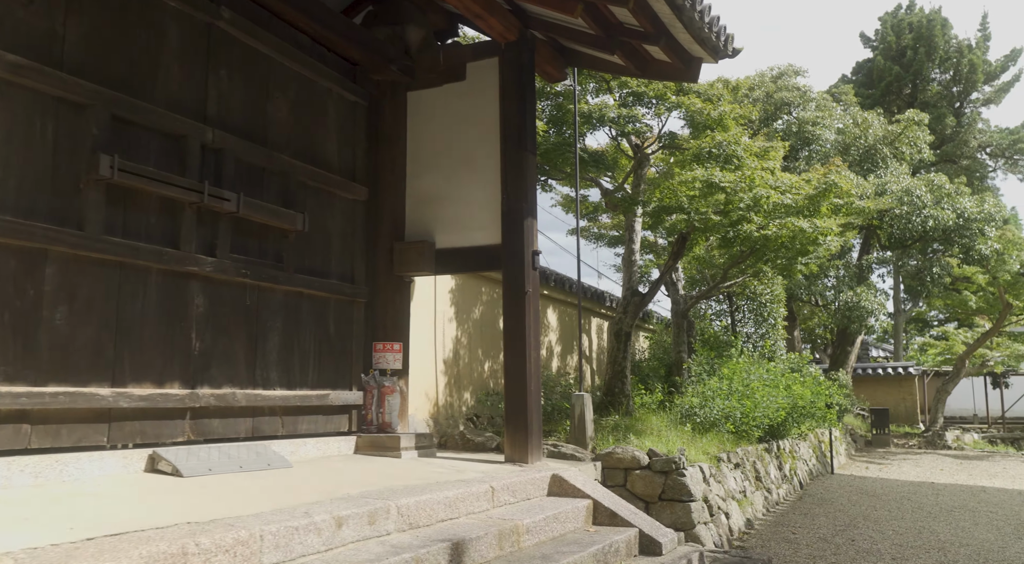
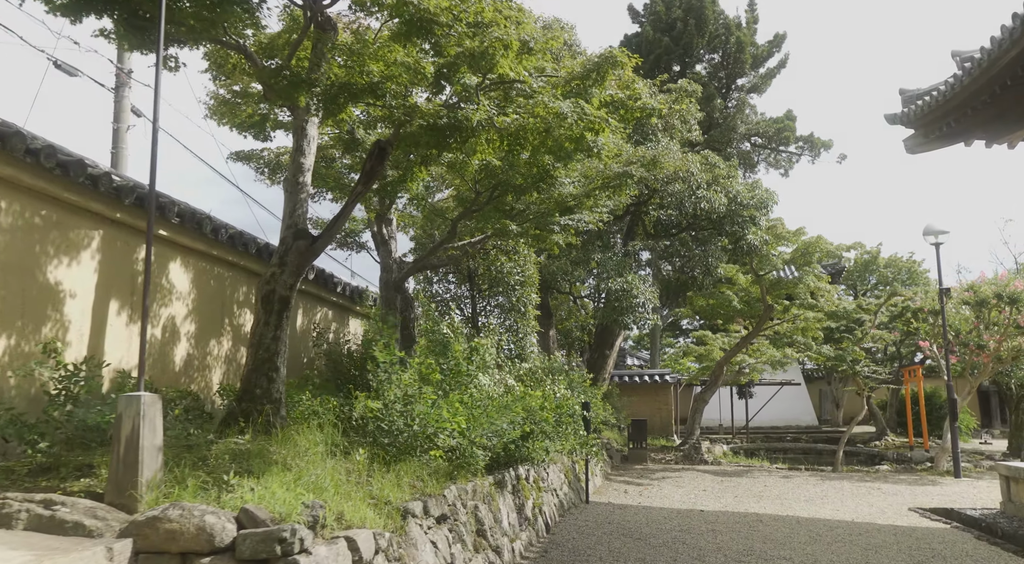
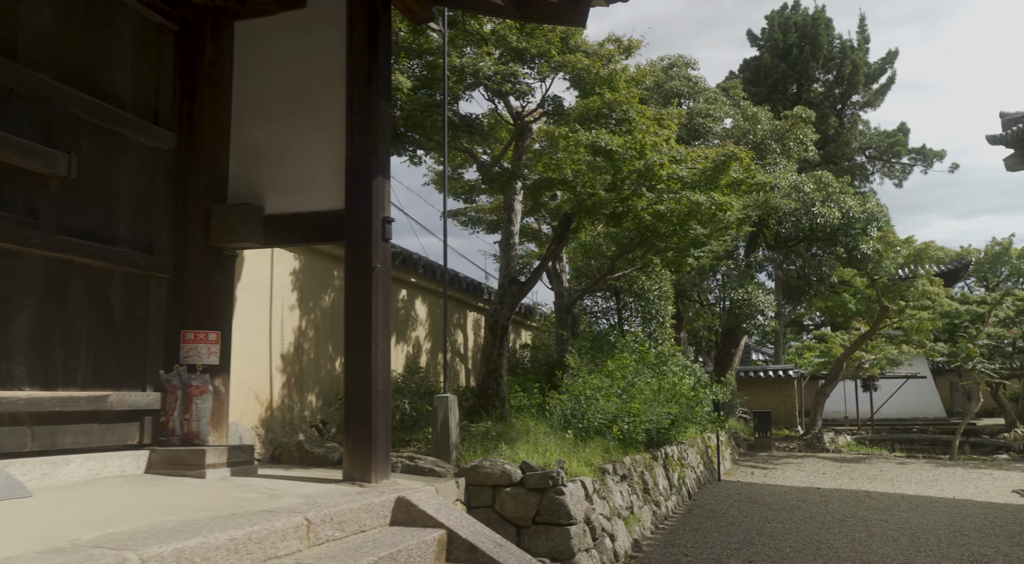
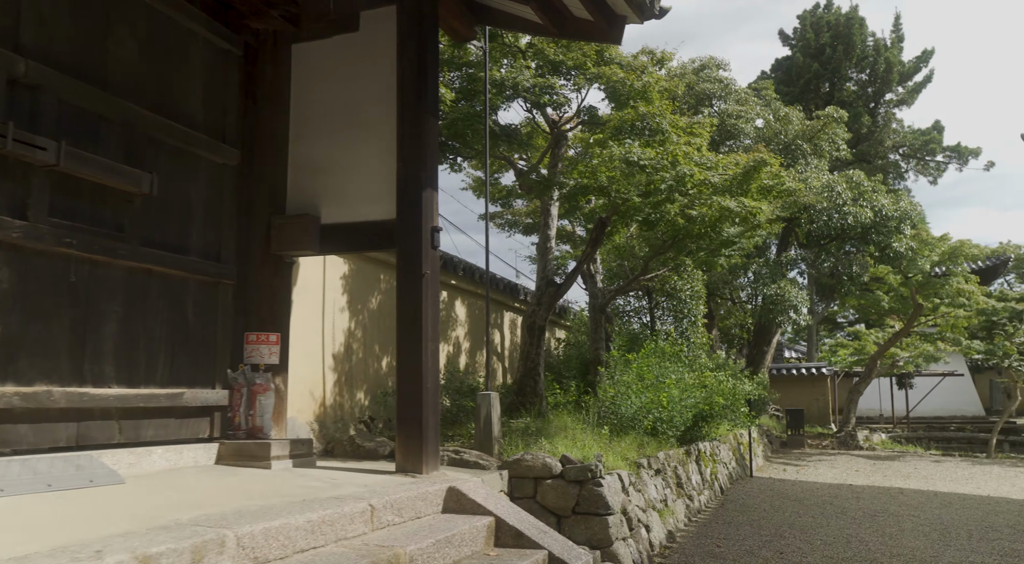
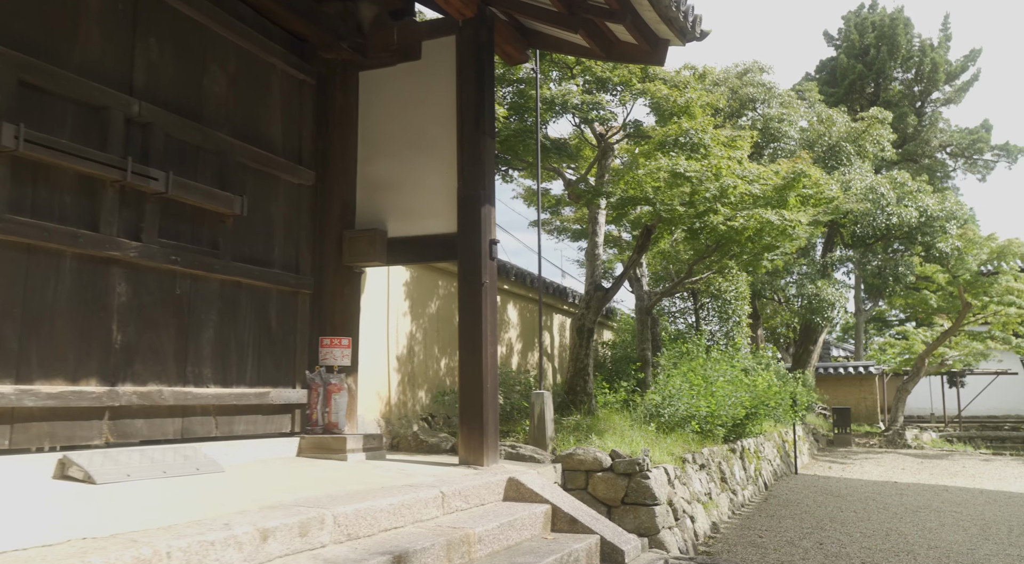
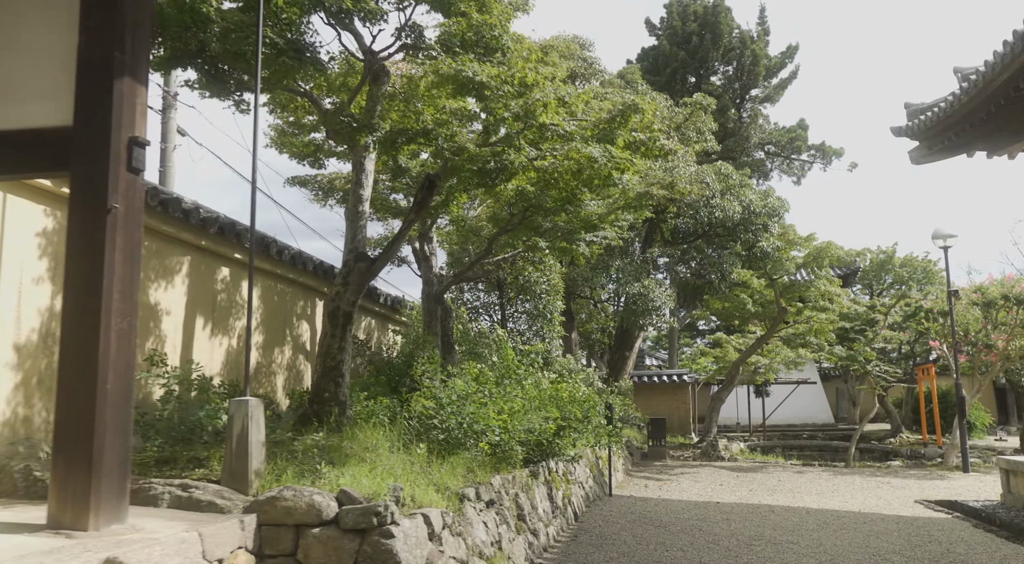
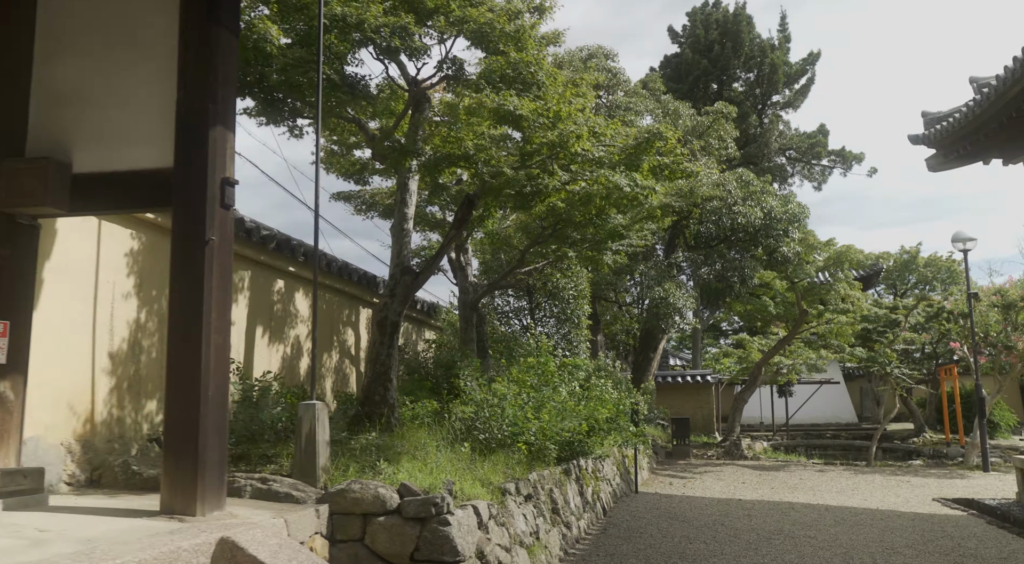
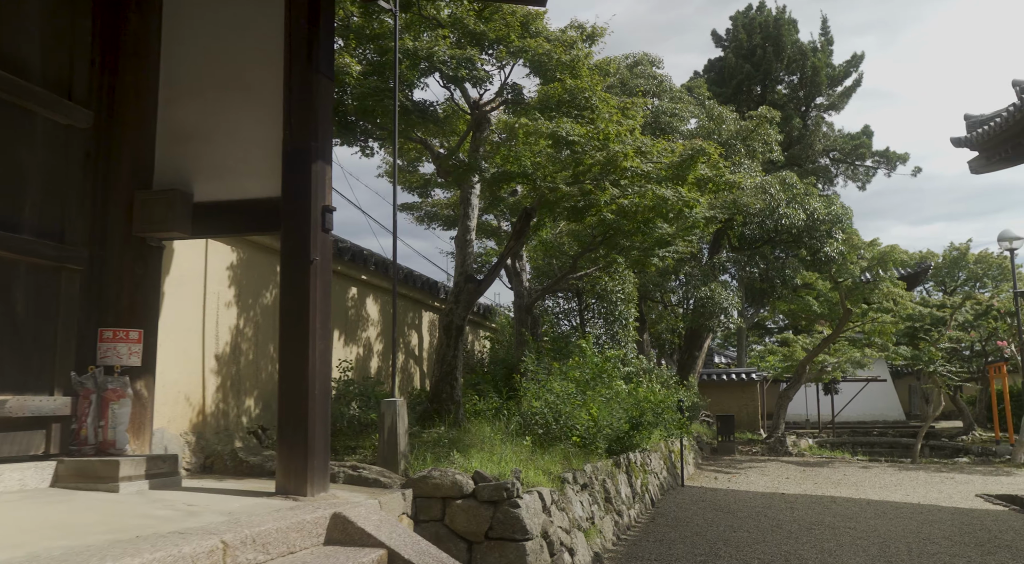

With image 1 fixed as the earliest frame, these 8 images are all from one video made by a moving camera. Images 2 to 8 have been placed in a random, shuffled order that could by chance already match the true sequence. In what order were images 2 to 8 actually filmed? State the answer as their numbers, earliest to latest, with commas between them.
5, 4, 3, 8, 7, 6, 2
